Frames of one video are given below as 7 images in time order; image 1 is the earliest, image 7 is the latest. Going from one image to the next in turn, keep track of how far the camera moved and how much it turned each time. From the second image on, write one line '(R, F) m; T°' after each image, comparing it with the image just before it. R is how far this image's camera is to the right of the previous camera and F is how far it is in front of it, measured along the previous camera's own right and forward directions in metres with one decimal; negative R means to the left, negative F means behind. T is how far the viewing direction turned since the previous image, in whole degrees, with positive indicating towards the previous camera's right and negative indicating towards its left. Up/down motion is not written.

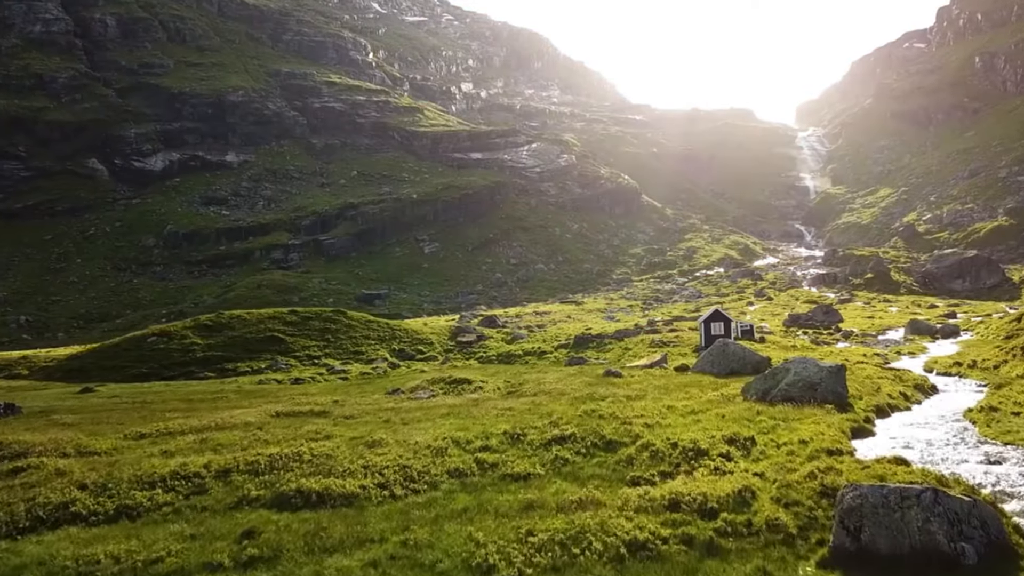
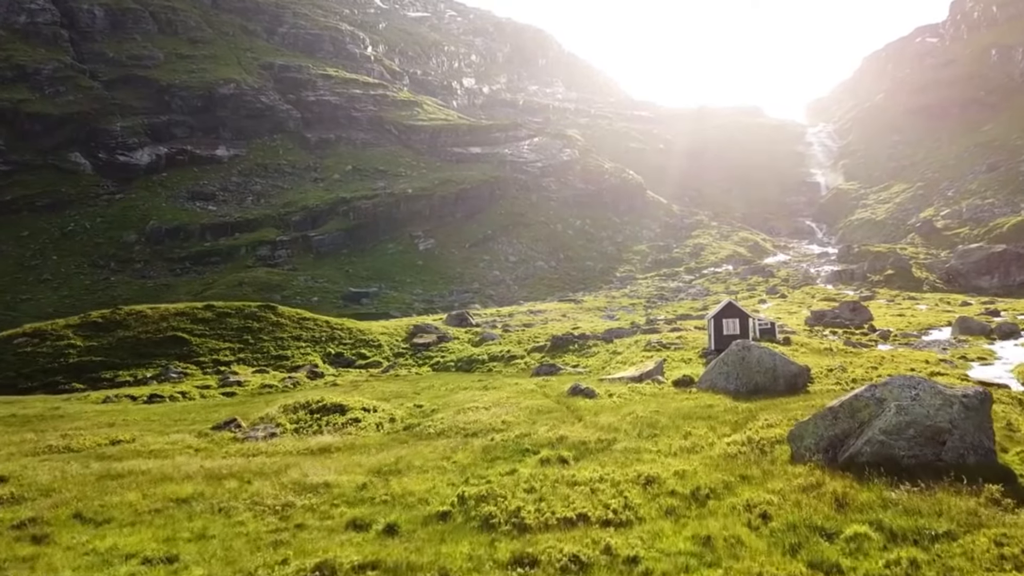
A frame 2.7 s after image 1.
(+2.9, +9.5) m; -1°
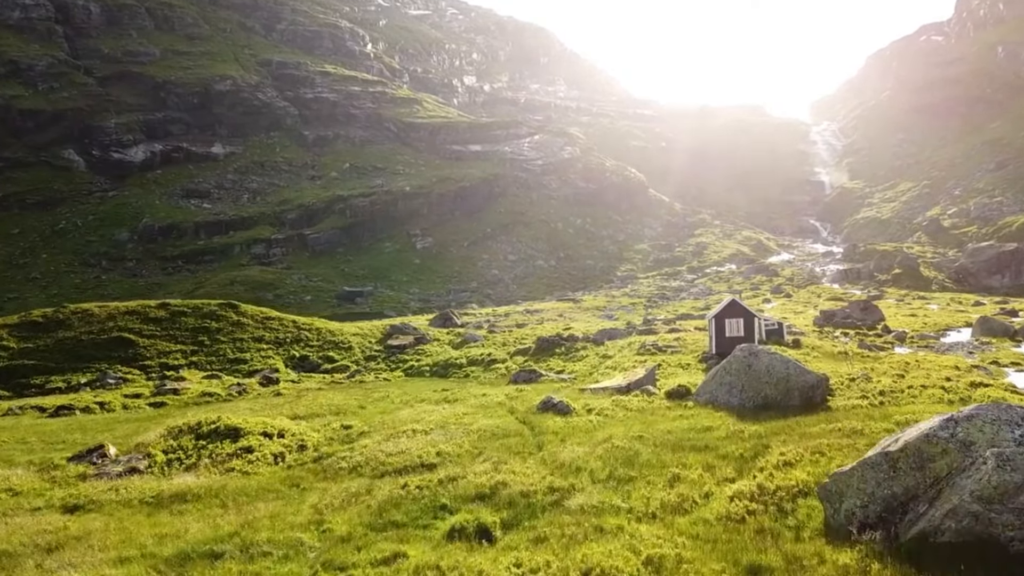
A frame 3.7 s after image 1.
(+1.3, +3.6) m; 0°
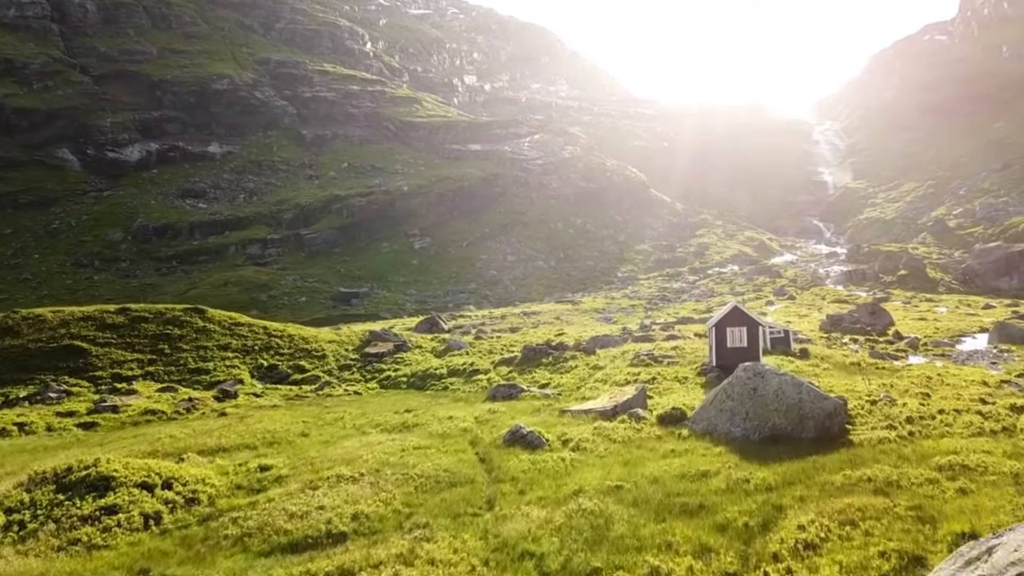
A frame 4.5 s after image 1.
(+1.0, +2.7) m; 0°
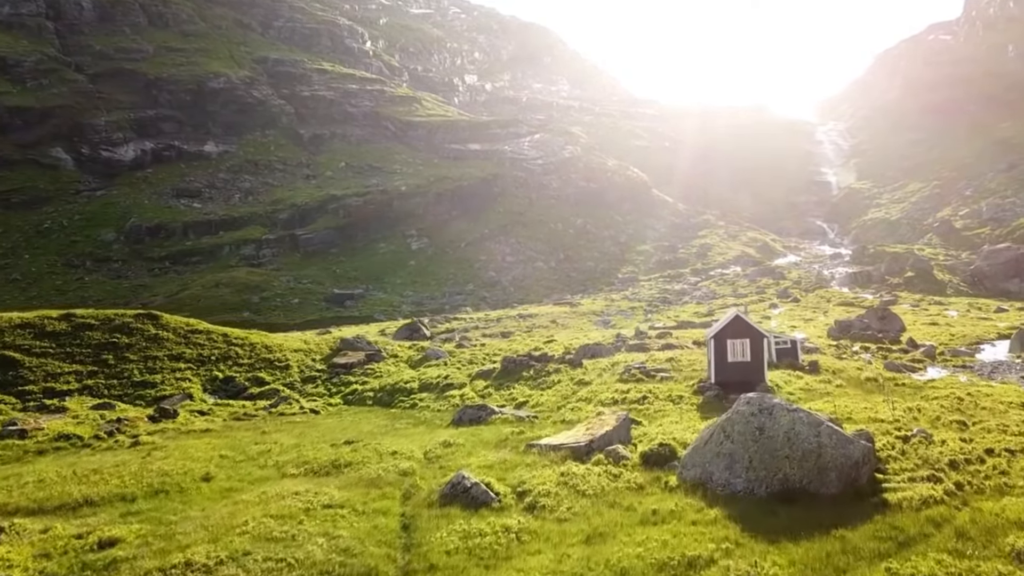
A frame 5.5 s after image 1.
(+1.2, +3.1) m; 0°
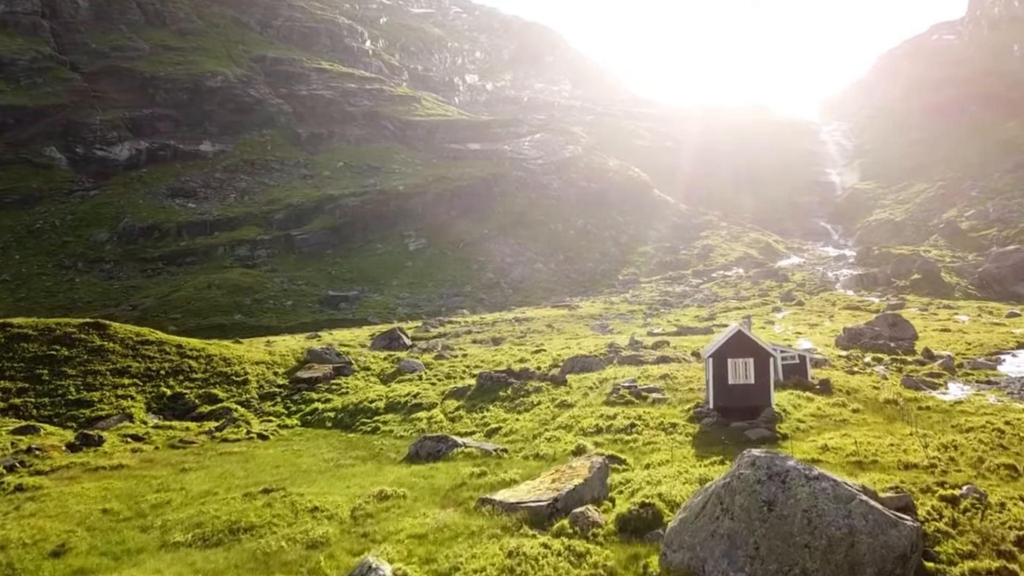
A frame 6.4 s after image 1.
(+1.1, +3.0) m; 0°
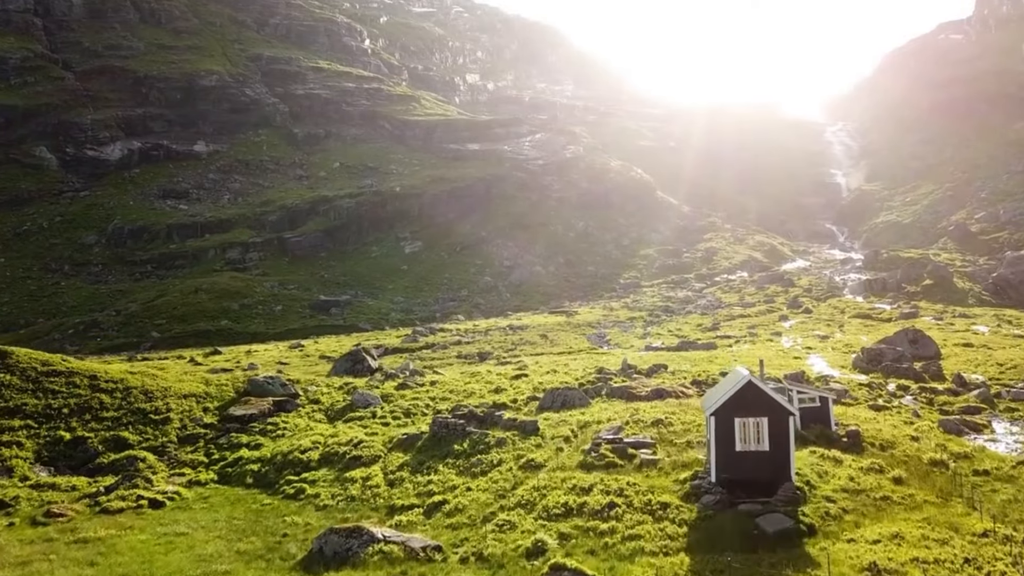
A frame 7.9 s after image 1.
(+1.5, +4.6) m; 0°
